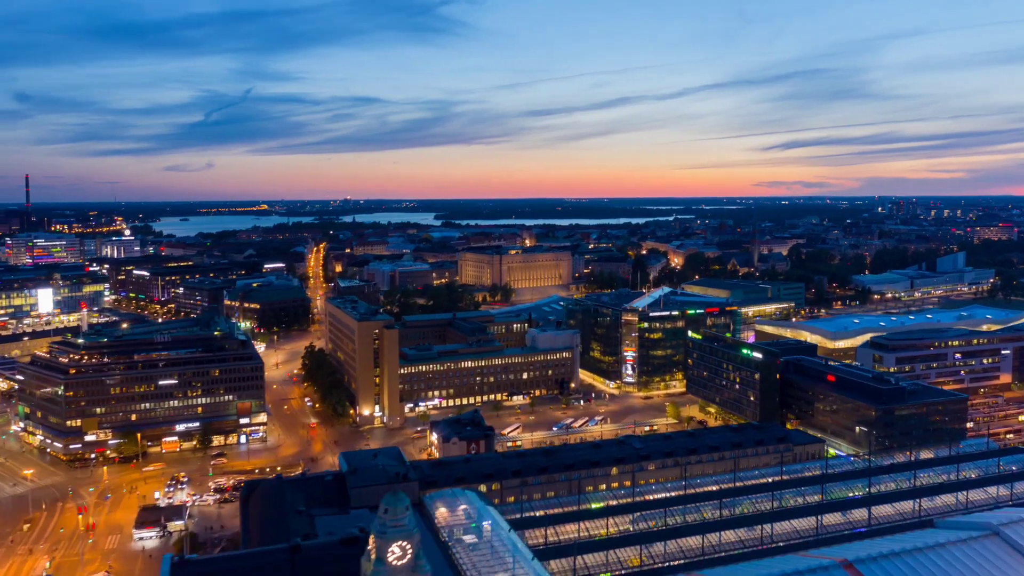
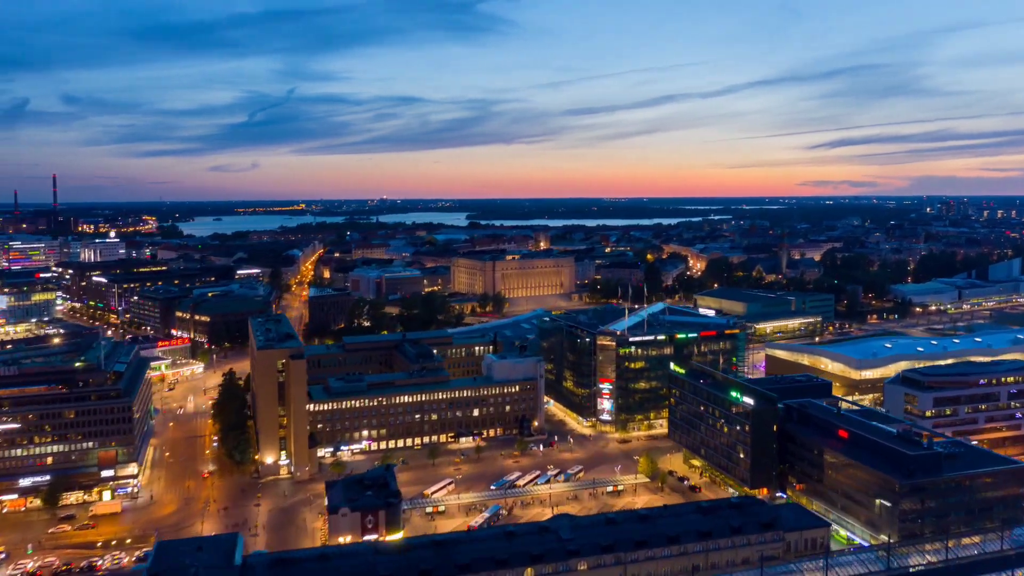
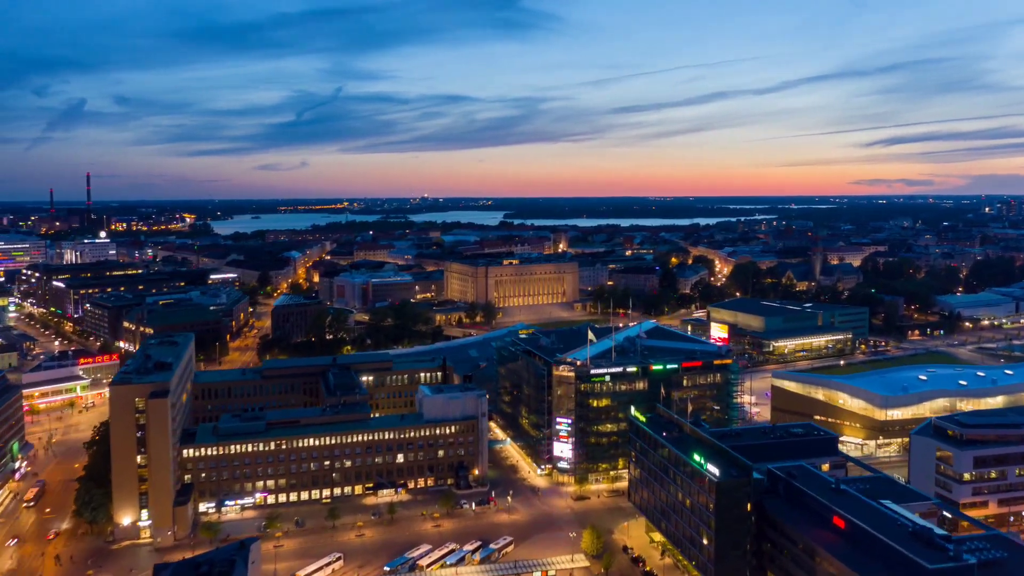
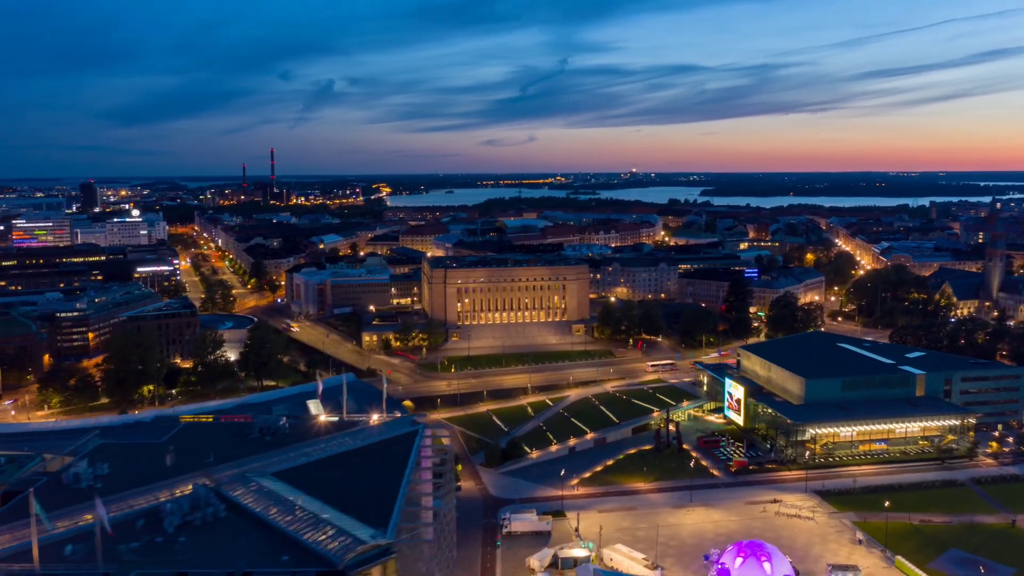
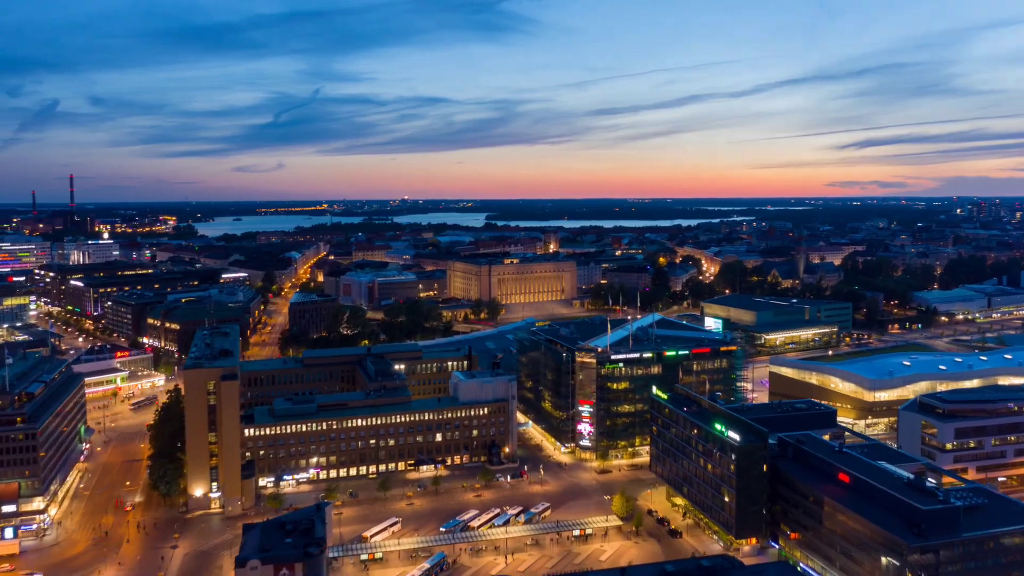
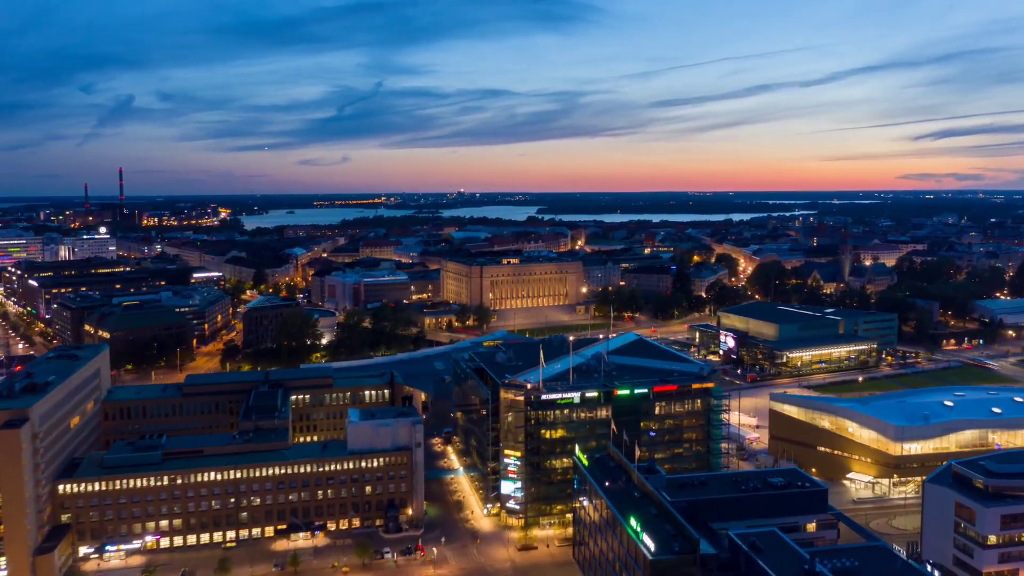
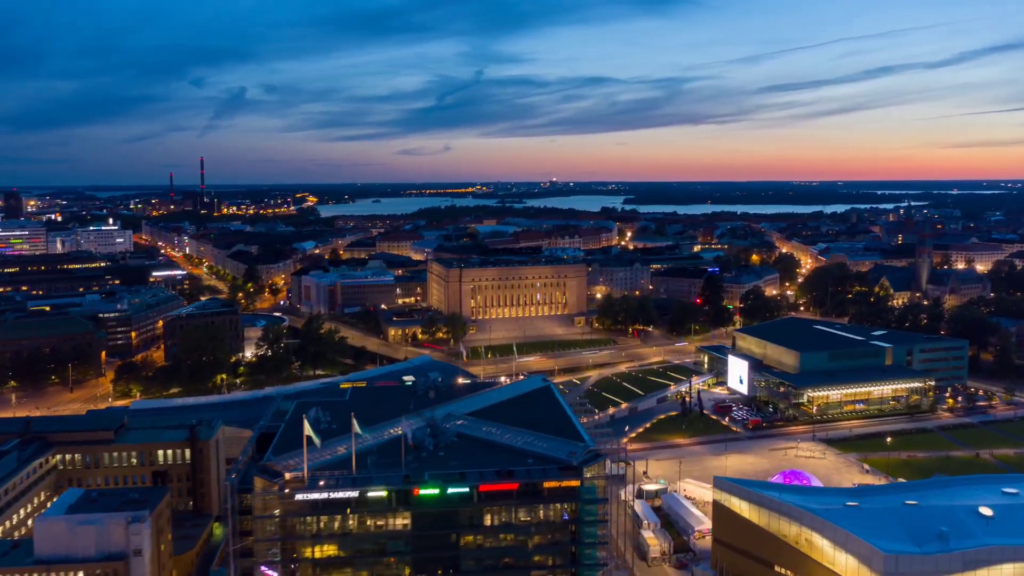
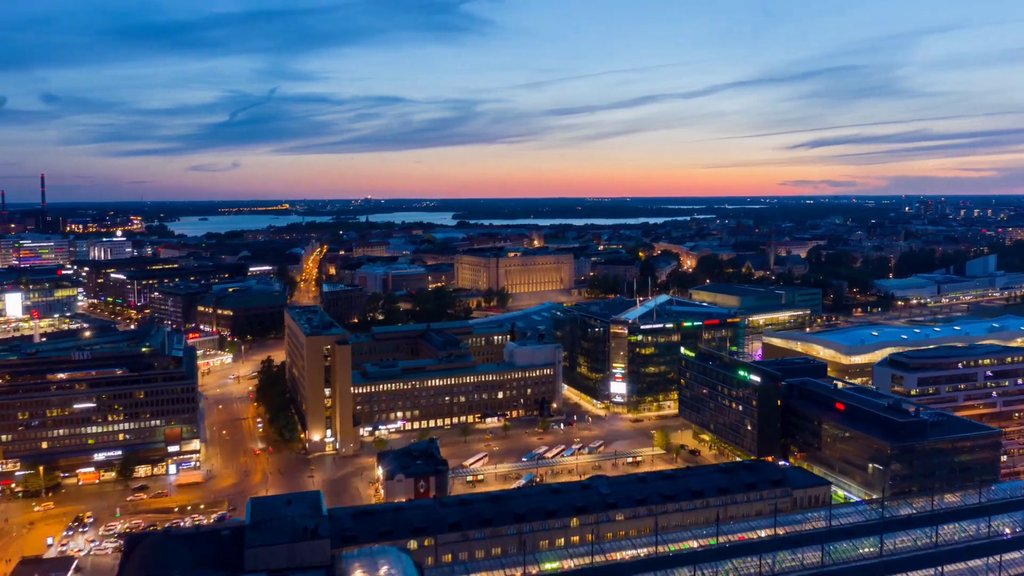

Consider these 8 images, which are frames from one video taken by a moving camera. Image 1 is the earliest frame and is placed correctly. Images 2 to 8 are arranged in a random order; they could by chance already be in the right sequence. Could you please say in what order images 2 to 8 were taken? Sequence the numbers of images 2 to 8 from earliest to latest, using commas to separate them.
8, 2, 5, 3, 6, 7, 4
